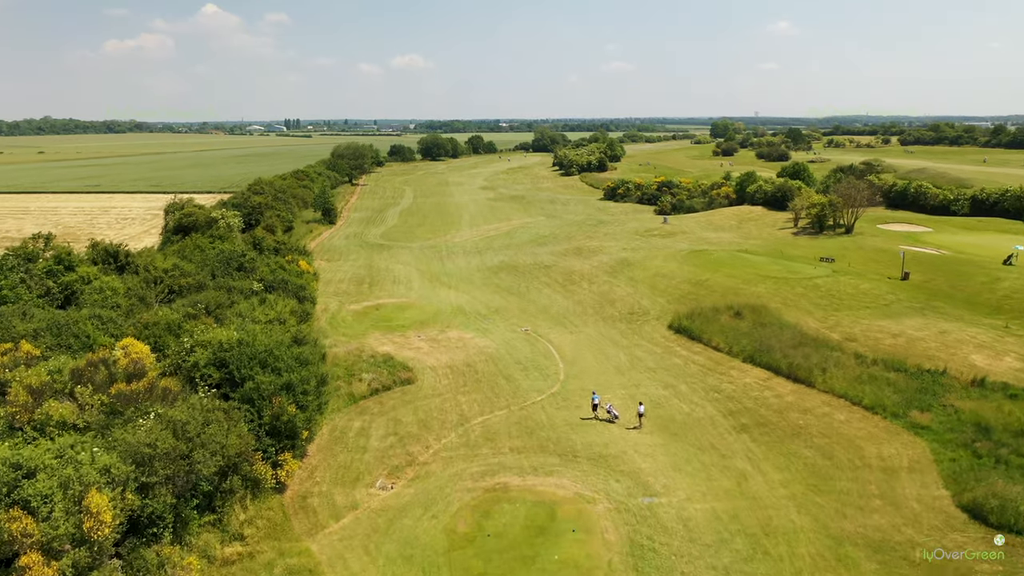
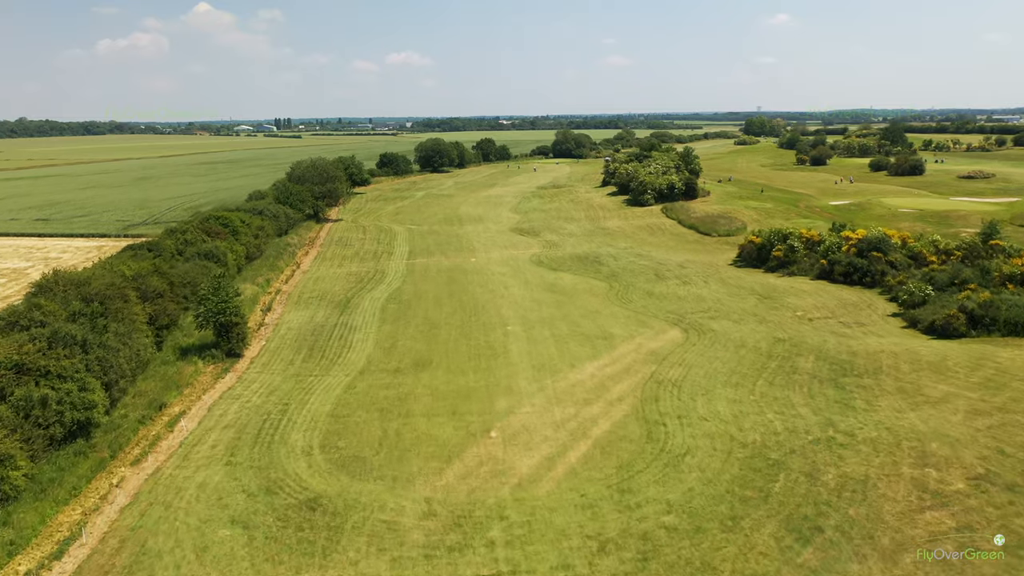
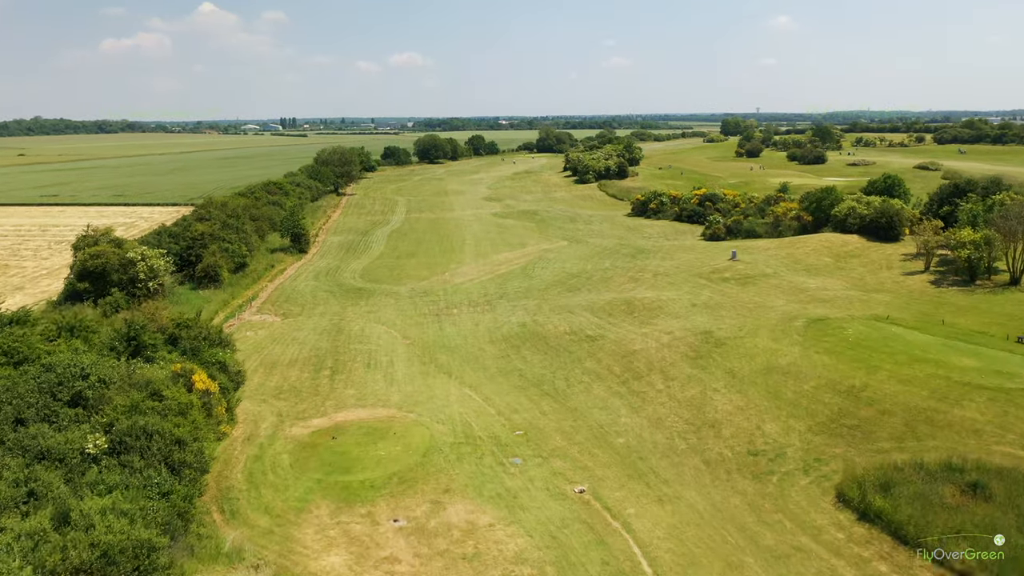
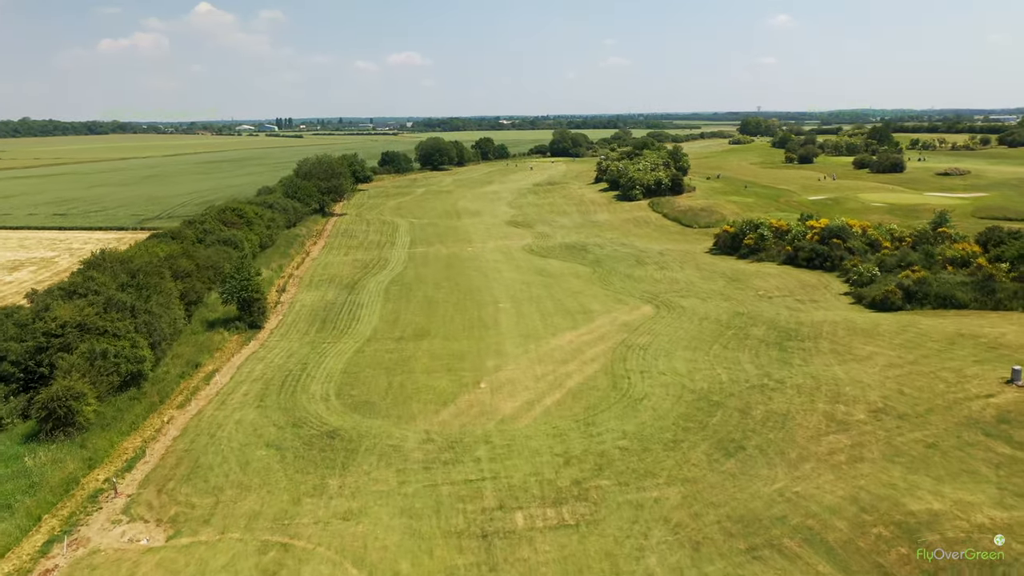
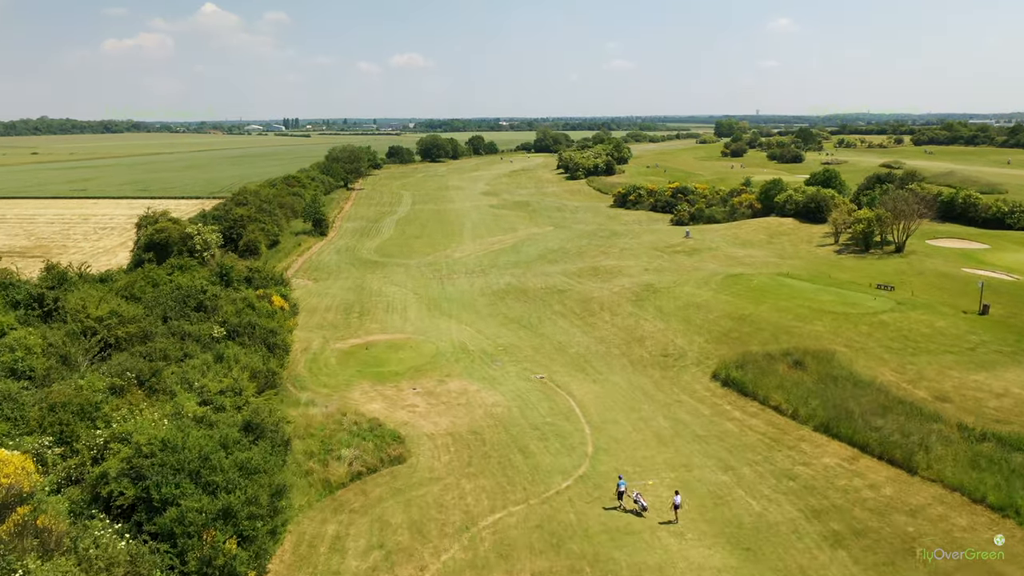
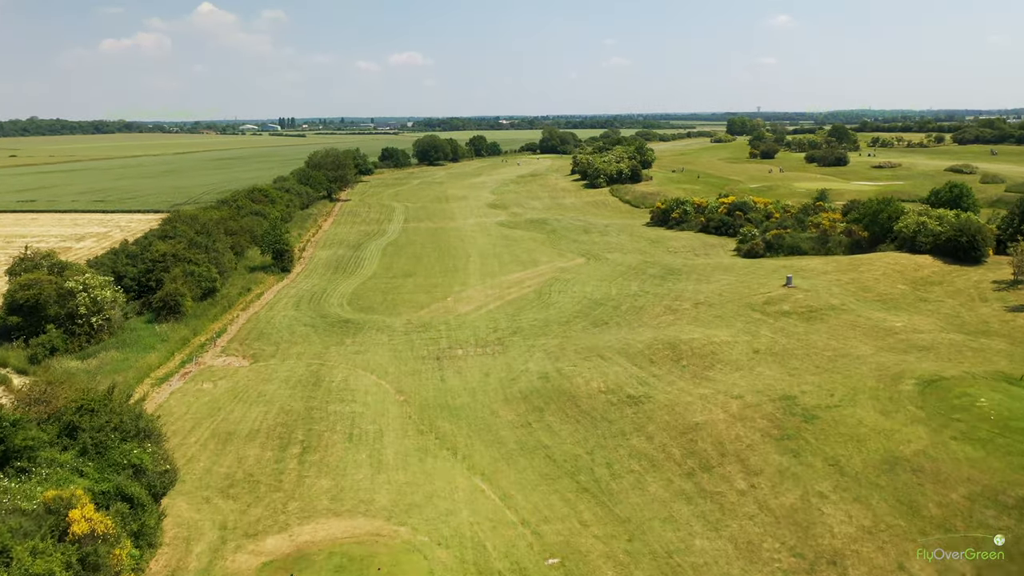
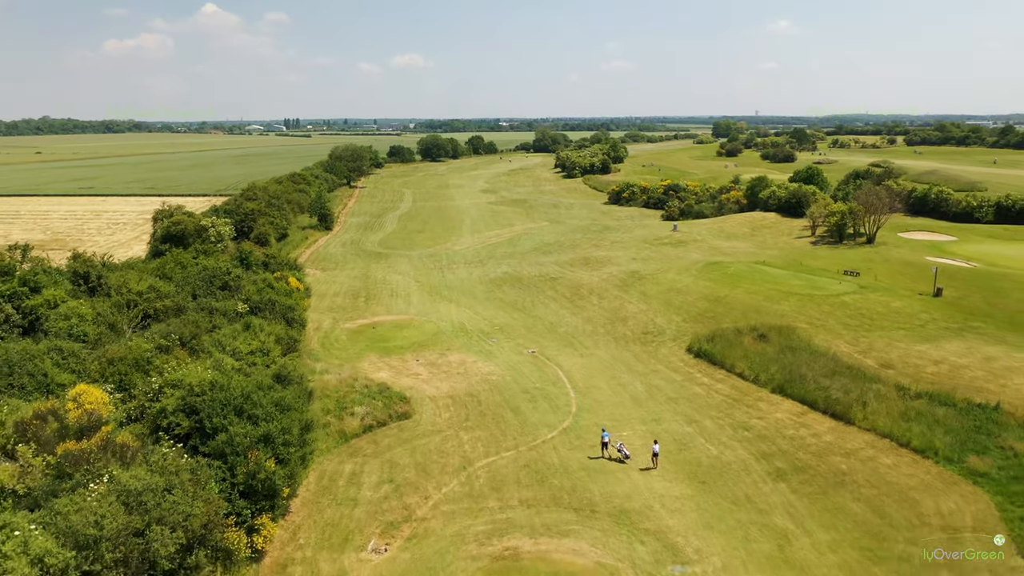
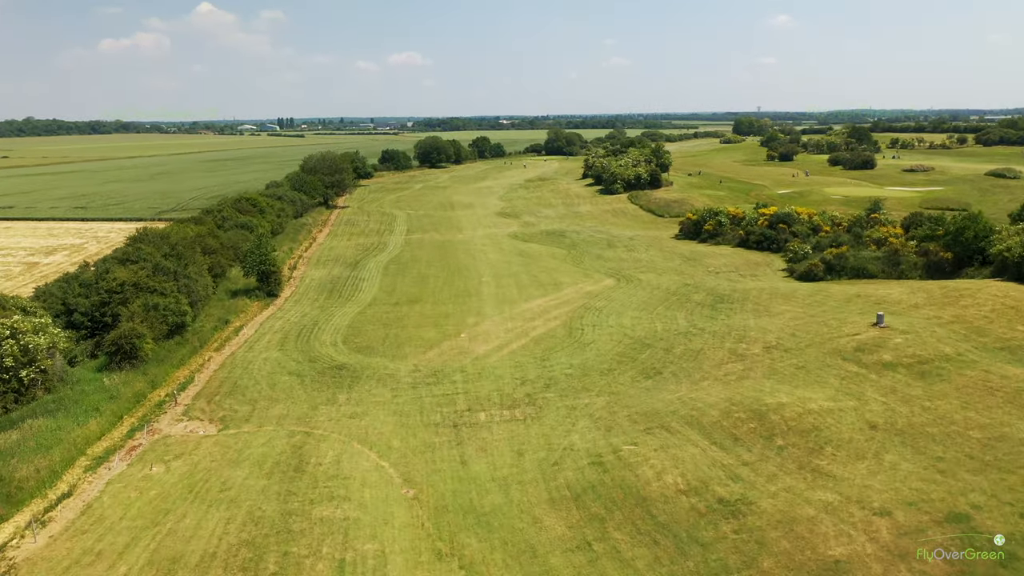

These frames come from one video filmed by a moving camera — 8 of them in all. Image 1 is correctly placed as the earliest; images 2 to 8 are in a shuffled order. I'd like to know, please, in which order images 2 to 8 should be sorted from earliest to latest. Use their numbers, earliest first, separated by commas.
7, 5, 3, 6, 8, 4, 2
